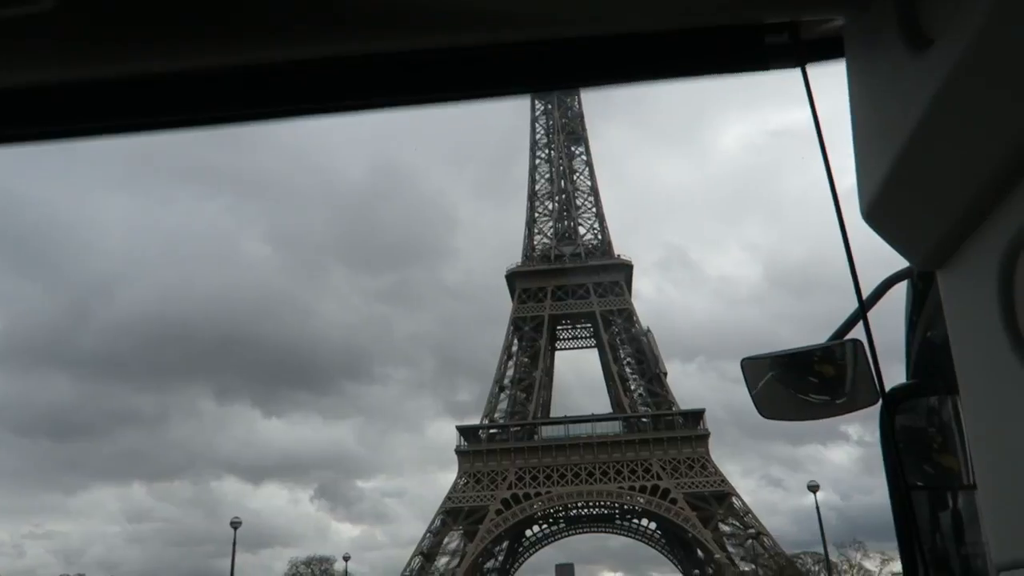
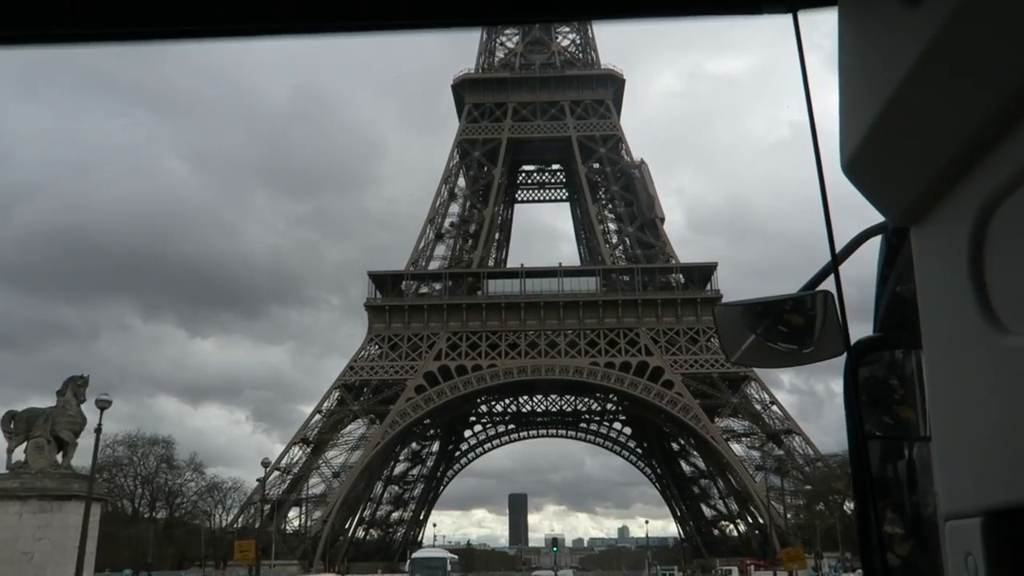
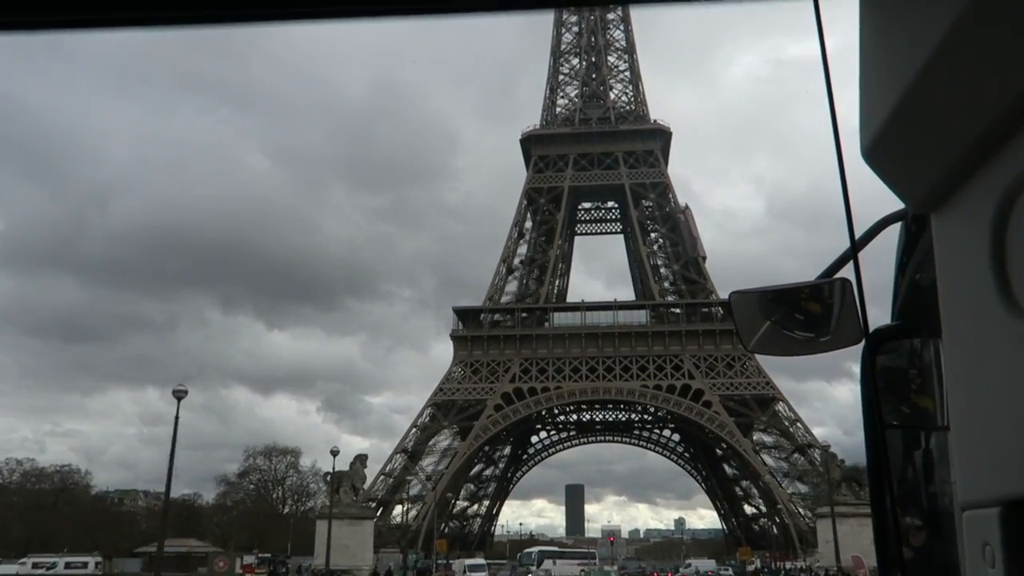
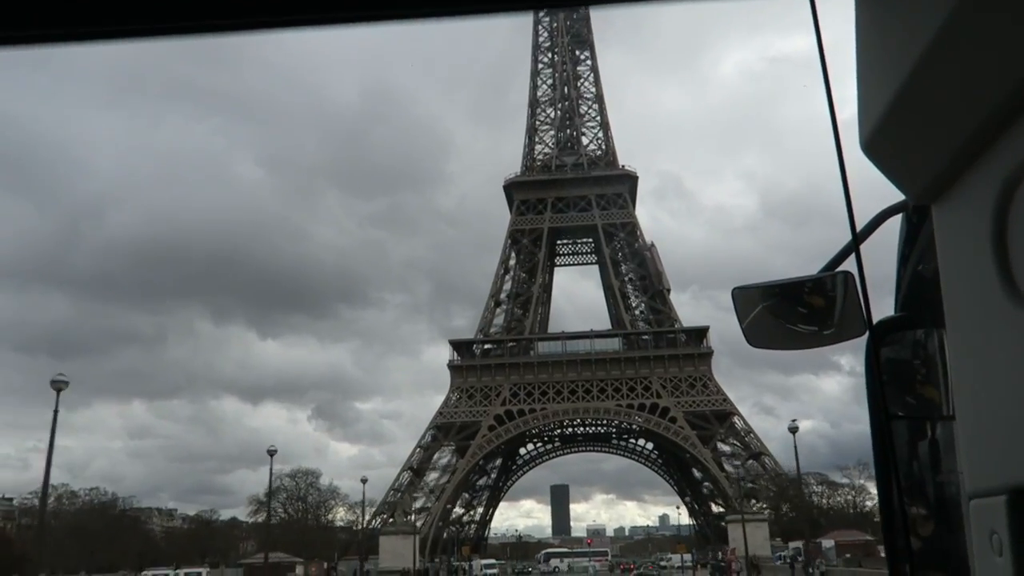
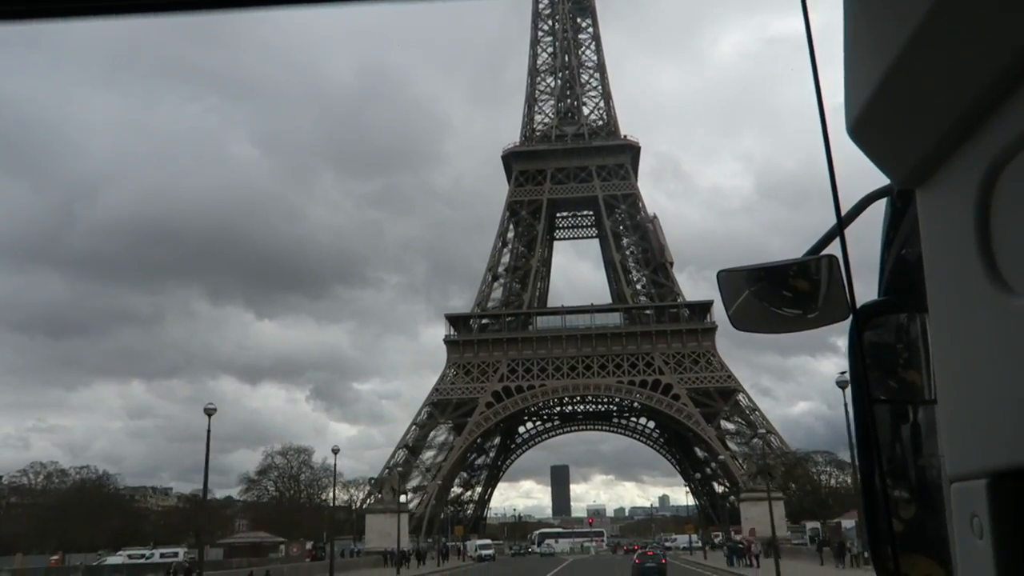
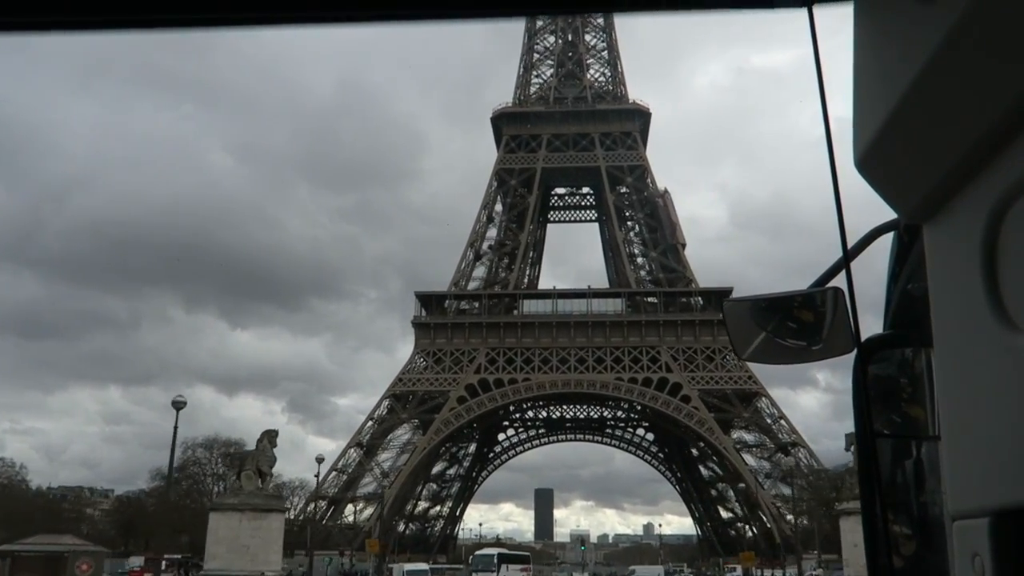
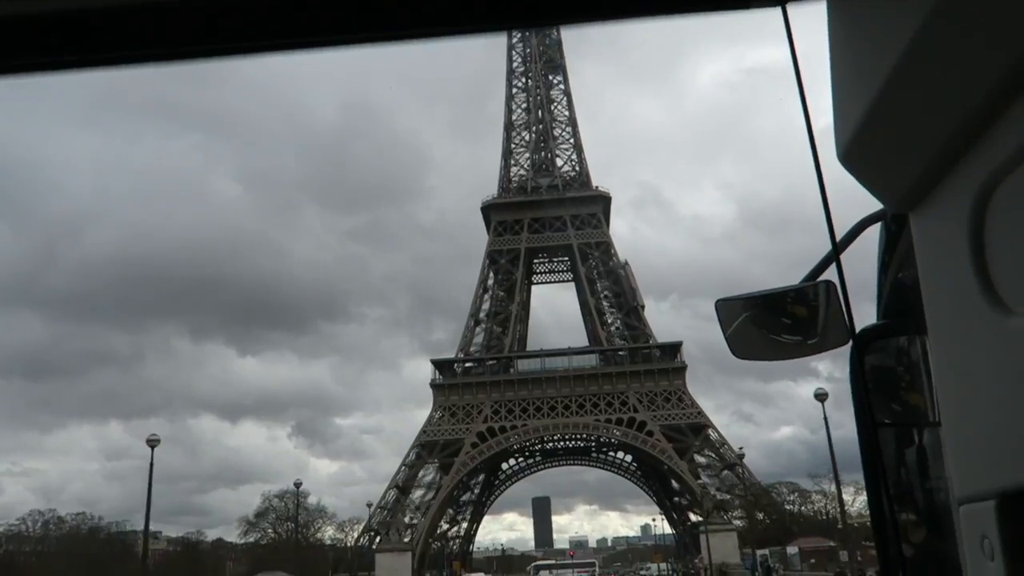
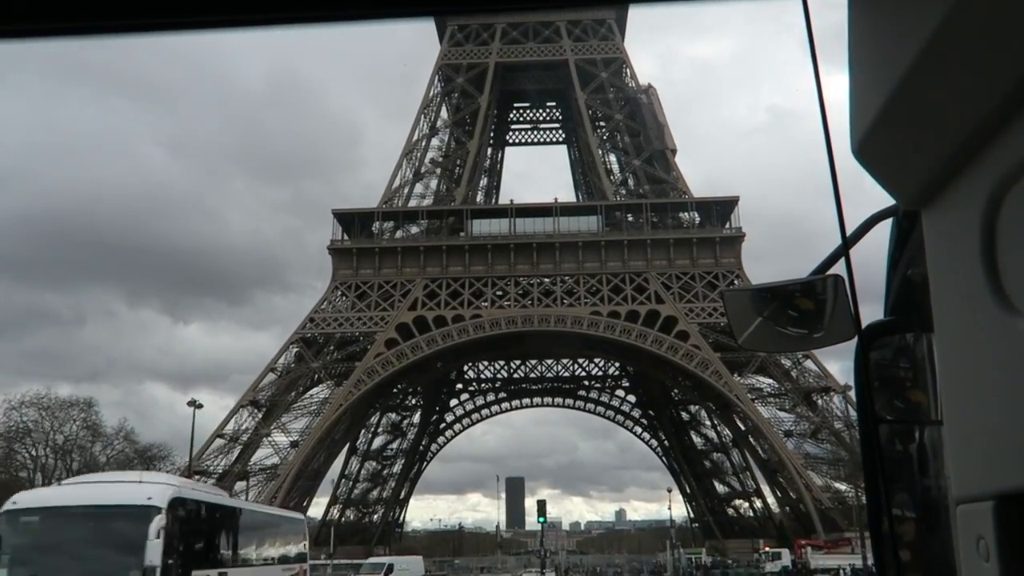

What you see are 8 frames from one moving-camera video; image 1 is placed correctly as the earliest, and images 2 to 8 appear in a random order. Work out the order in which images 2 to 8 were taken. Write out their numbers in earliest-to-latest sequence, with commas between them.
7, 4, 5, 3, 6, 2, 8
